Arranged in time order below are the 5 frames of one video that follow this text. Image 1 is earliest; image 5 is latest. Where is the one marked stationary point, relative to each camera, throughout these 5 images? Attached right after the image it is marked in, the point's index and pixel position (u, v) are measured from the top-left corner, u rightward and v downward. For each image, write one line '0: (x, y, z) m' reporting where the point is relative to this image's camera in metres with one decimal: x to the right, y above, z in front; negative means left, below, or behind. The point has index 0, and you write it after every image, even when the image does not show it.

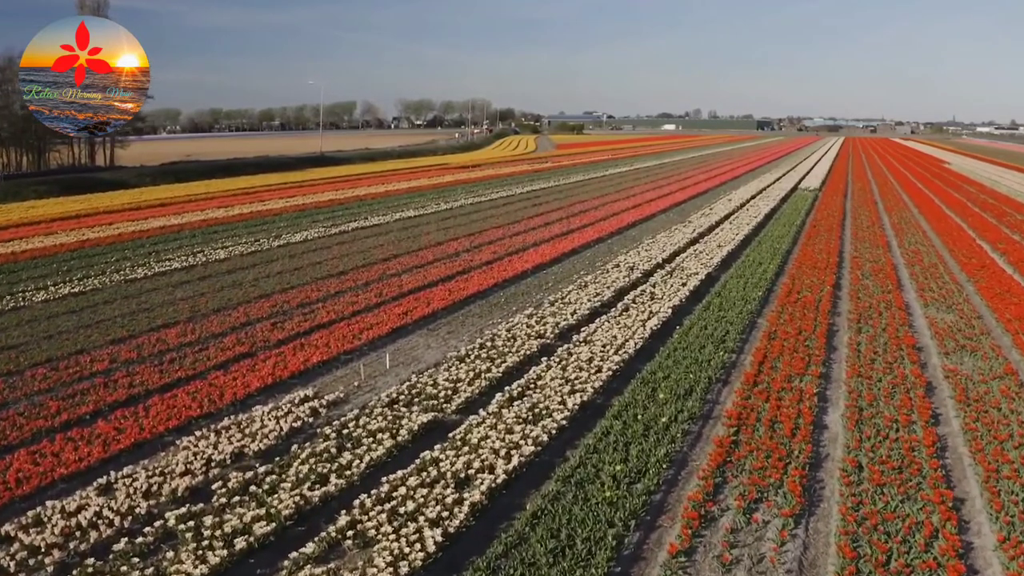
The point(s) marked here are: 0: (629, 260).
0: (+2.7, +0.7, +16.2) m
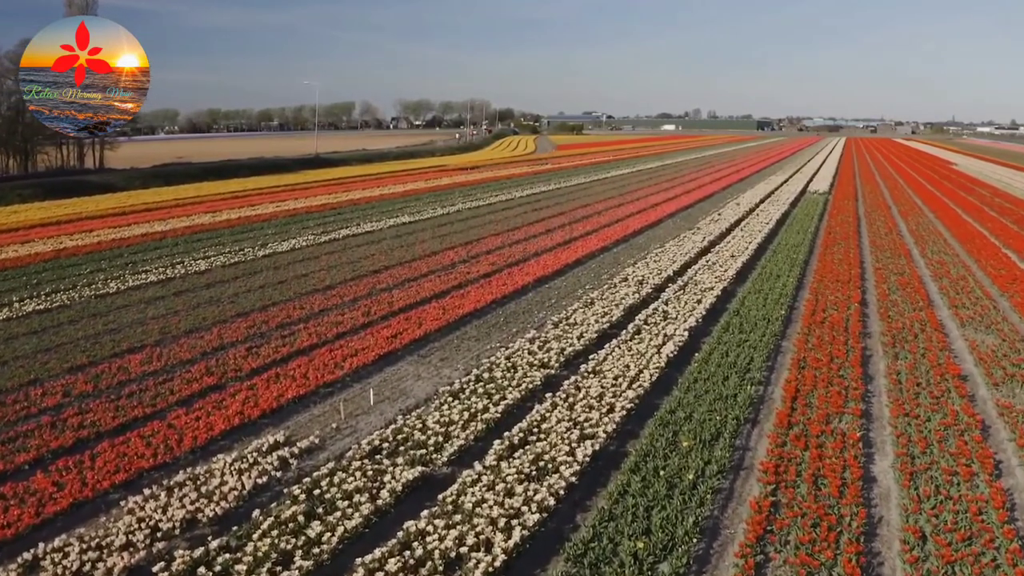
0: (+2.7, +0.3, +15.1) m
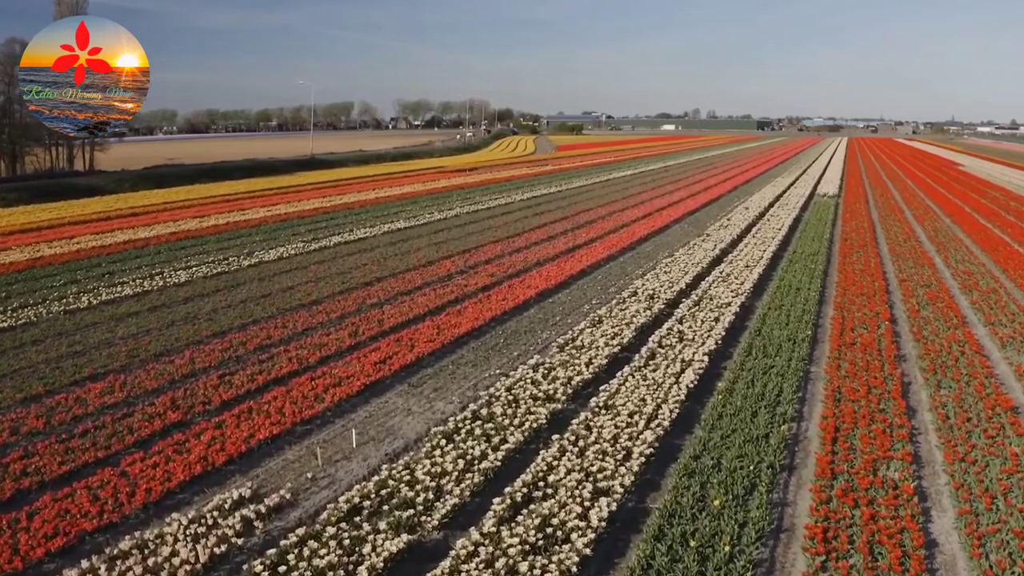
0: (+2.7, +0.1, +14.0) m
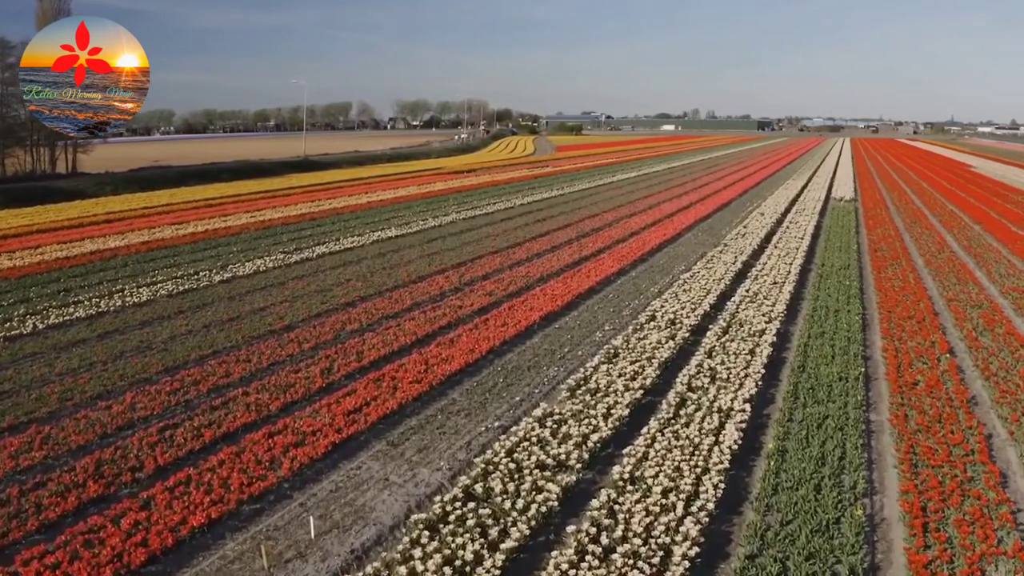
0: (+2.7, -0.3, +12.4) m
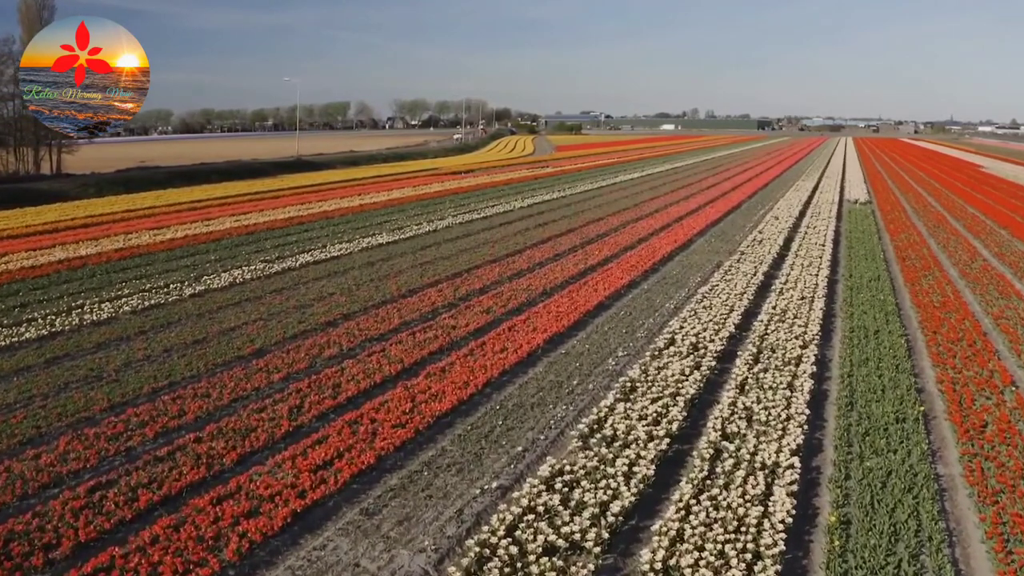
0: (+2.7, -0.6, +11.0) m
